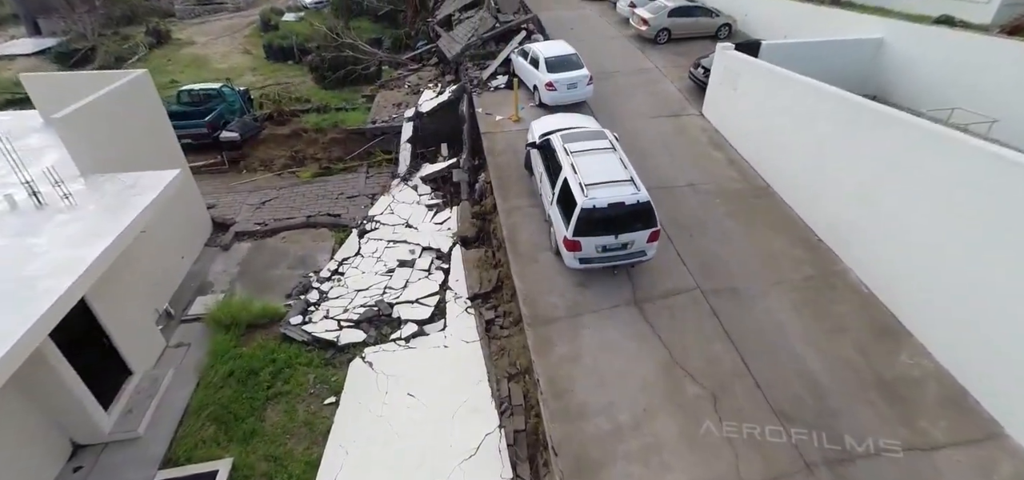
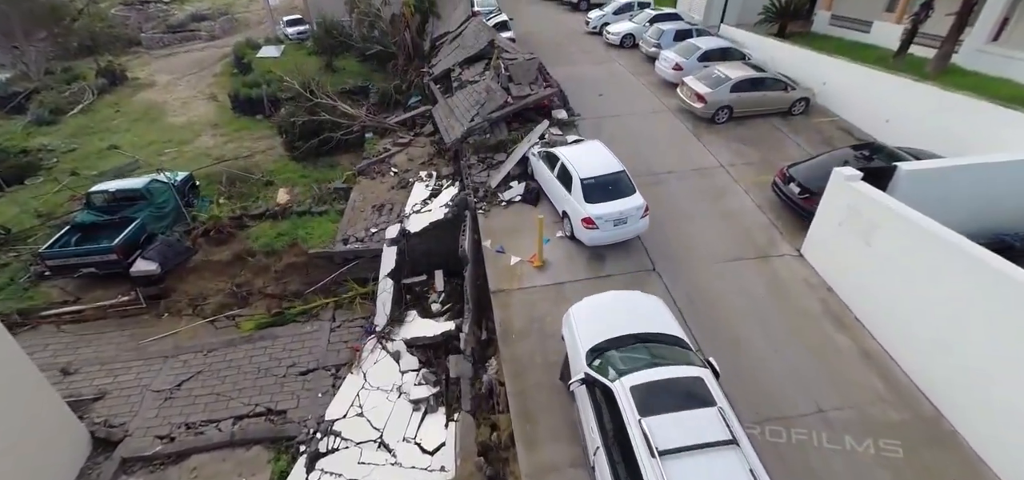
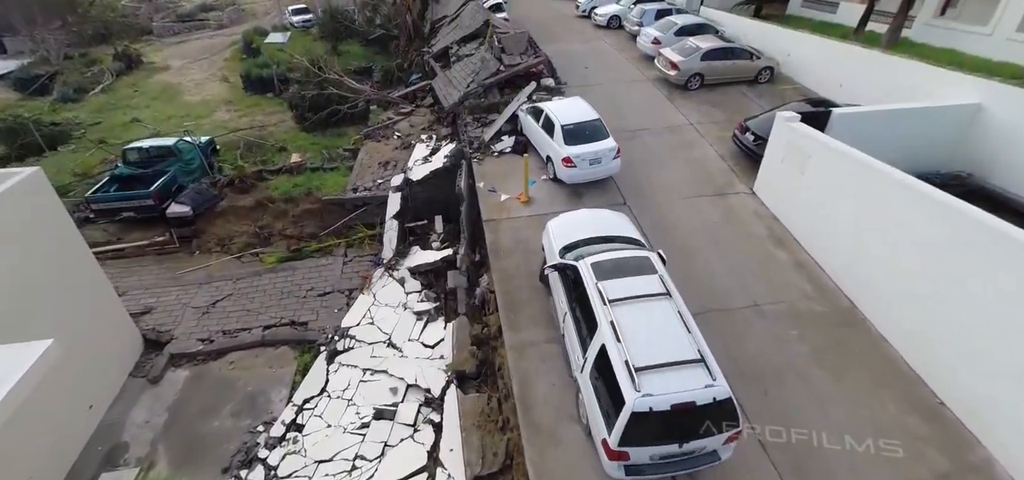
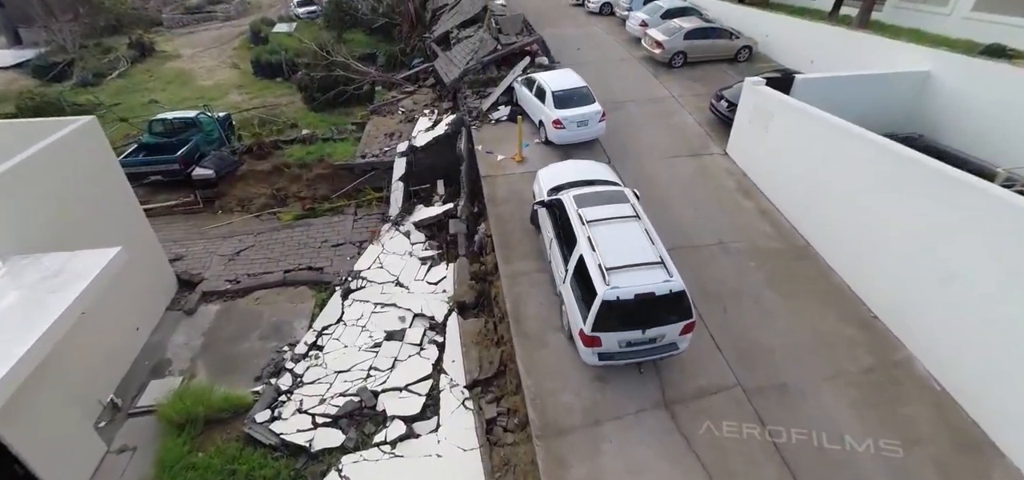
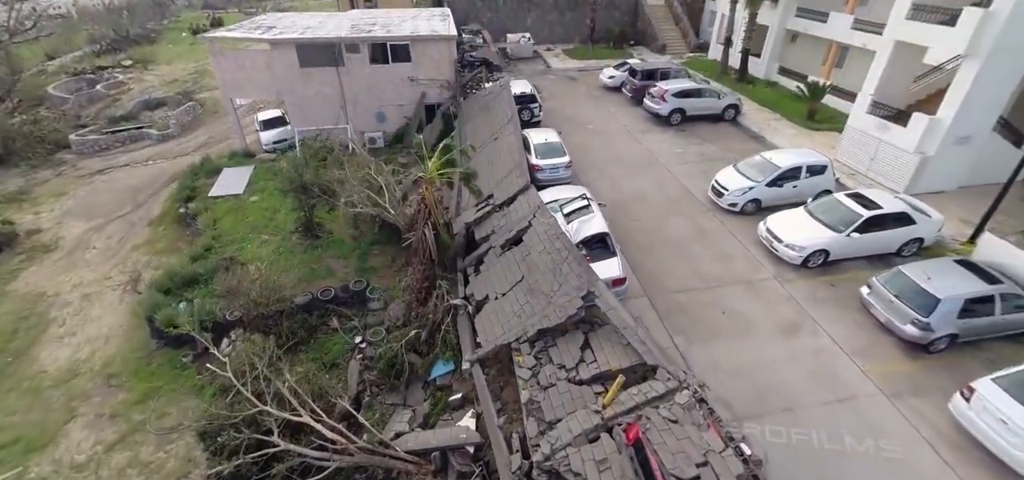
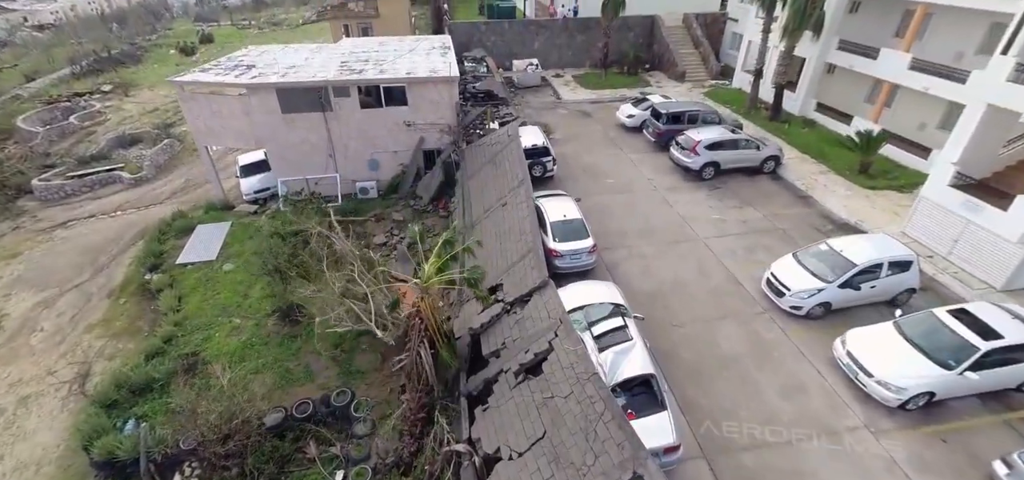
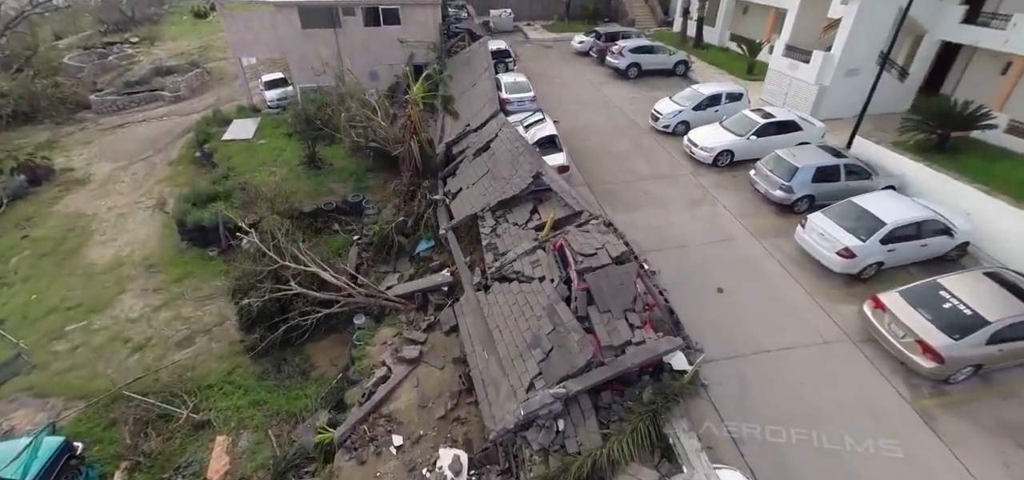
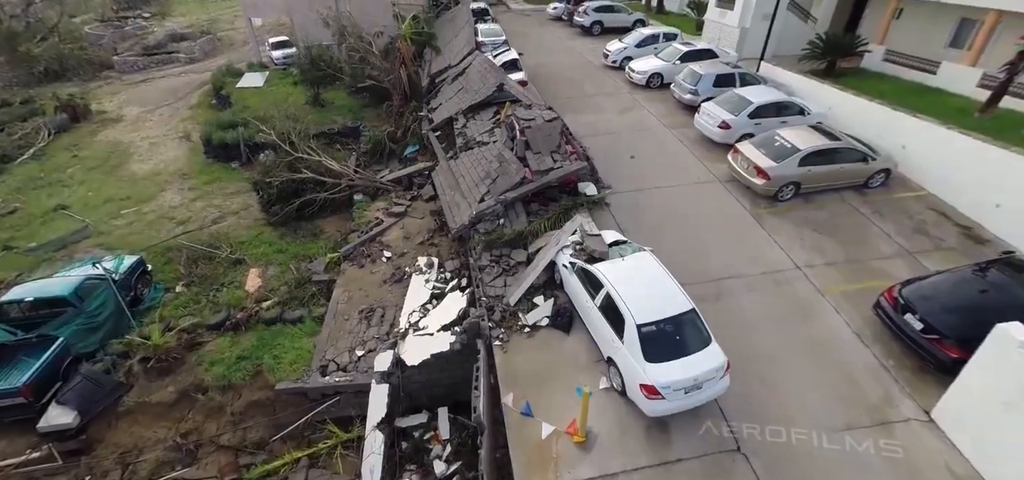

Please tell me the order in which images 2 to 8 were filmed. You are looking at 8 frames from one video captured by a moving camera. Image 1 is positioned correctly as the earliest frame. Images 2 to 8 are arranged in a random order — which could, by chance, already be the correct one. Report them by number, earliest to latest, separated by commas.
4, 3, 2, 8, 7, 5, 6
